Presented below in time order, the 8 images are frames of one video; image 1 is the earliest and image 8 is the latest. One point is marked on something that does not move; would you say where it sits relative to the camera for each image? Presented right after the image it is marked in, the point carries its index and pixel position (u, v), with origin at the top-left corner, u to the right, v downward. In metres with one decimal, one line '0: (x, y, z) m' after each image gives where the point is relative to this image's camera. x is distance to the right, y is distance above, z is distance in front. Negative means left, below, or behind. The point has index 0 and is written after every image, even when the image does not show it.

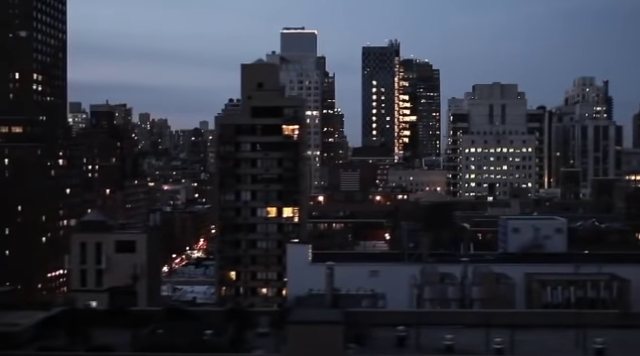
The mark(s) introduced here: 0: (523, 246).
0: (+1.8, -0.6, +8.5) m
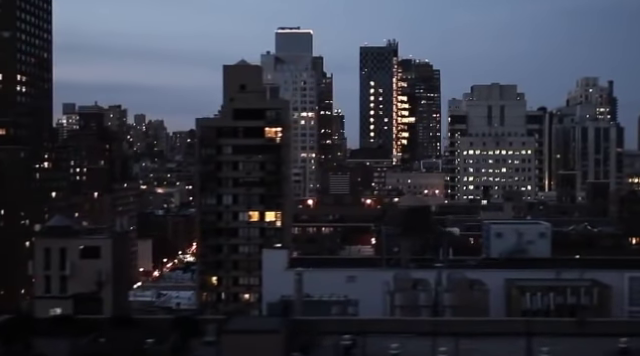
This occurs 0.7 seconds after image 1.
0: (+1.6, -0.6, +8.3) m
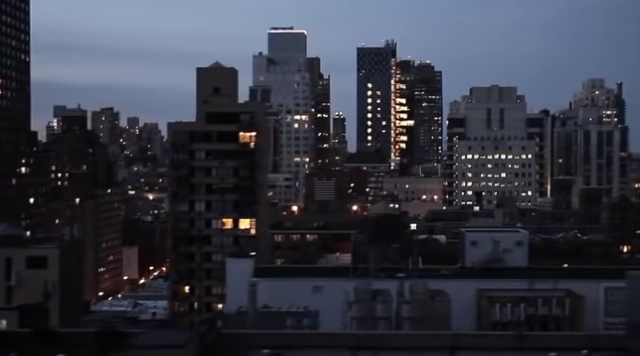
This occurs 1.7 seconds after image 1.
0: (+1.3, -0.7, +8.0) m
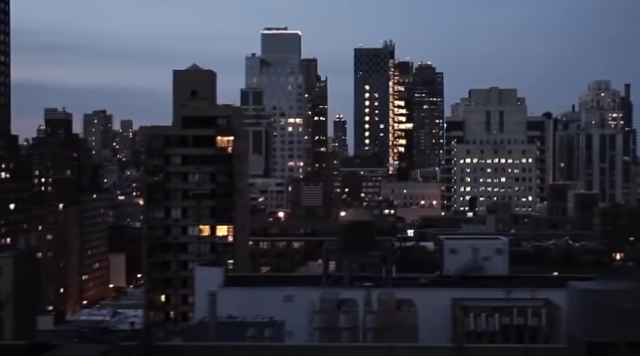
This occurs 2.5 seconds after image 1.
0: (+1.1, -0.7, +7.6) m
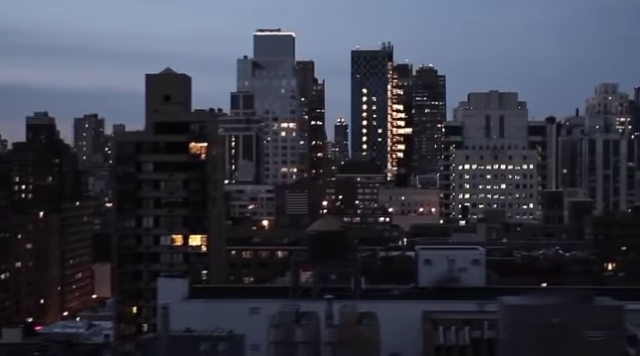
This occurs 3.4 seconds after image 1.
0: (+0.9, -0.8, +7.3) m
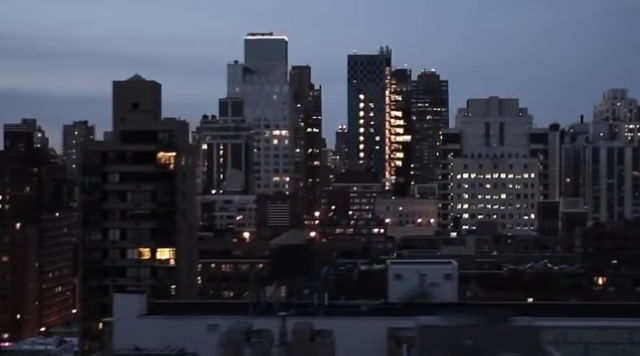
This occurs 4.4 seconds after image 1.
0: (+0.6, -0.9, +6.8) m
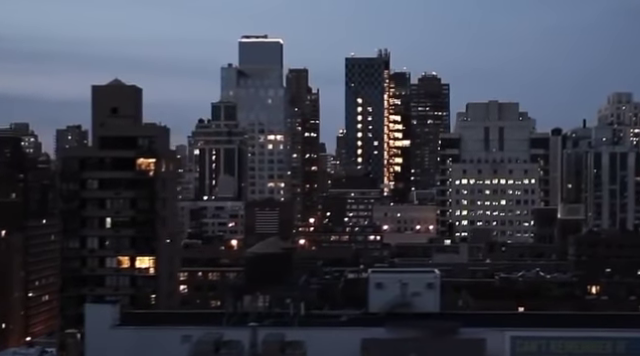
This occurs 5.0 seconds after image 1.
0: (+0.4, -0.9, +6.6) m
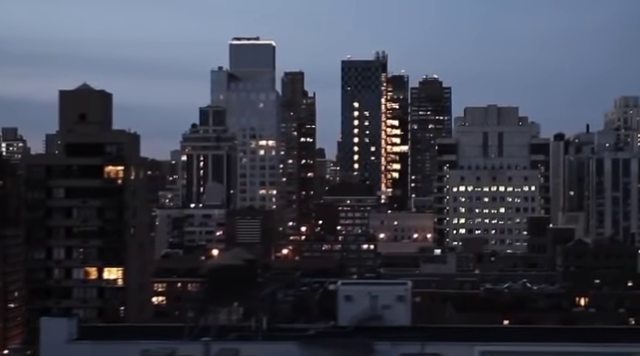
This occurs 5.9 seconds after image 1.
0: (+0.2, -1.0, +6.2) m
